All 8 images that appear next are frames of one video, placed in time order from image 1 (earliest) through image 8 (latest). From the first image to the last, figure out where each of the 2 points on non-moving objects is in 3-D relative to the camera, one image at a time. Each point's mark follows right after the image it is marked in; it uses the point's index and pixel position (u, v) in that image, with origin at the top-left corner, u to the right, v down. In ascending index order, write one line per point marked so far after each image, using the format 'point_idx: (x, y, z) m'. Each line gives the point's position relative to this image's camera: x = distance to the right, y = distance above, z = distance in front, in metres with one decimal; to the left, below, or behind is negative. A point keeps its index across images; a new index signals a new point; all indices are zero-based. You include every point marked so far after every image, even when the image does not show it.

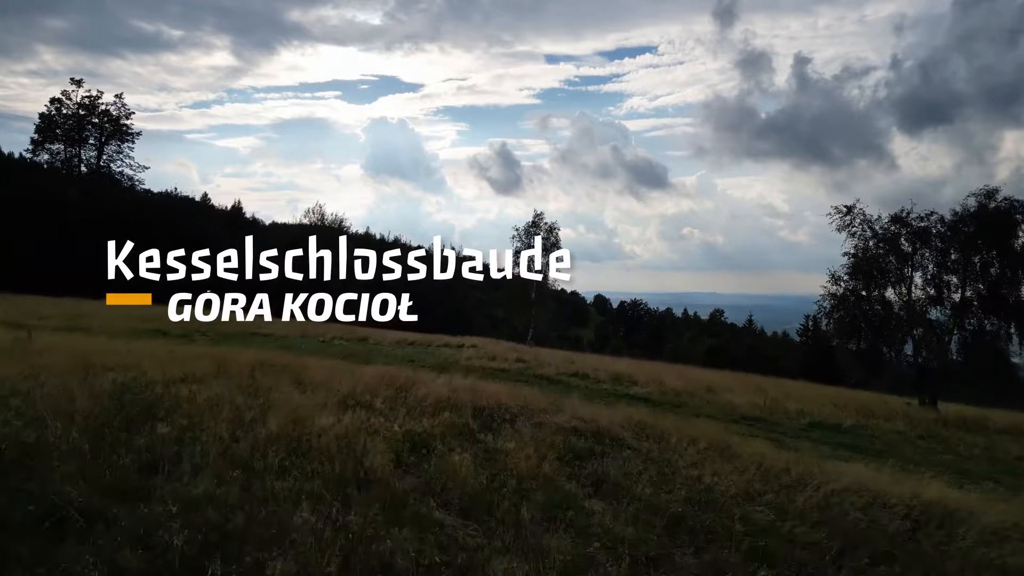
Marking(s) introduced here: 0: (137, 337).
0: (-8.7, -1.2, +15.2) m
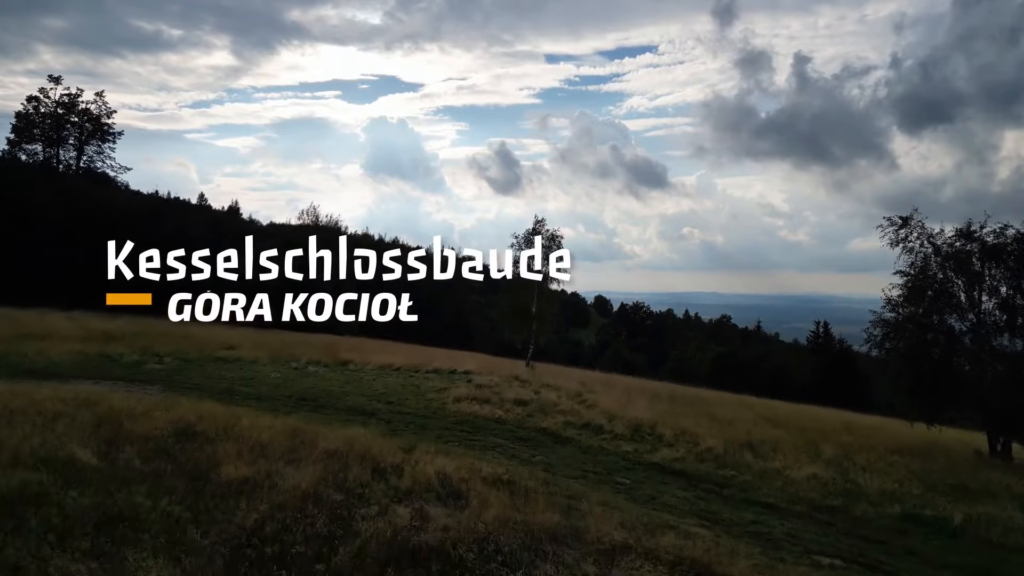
0: (-8.7, -1.6, +13.2) m
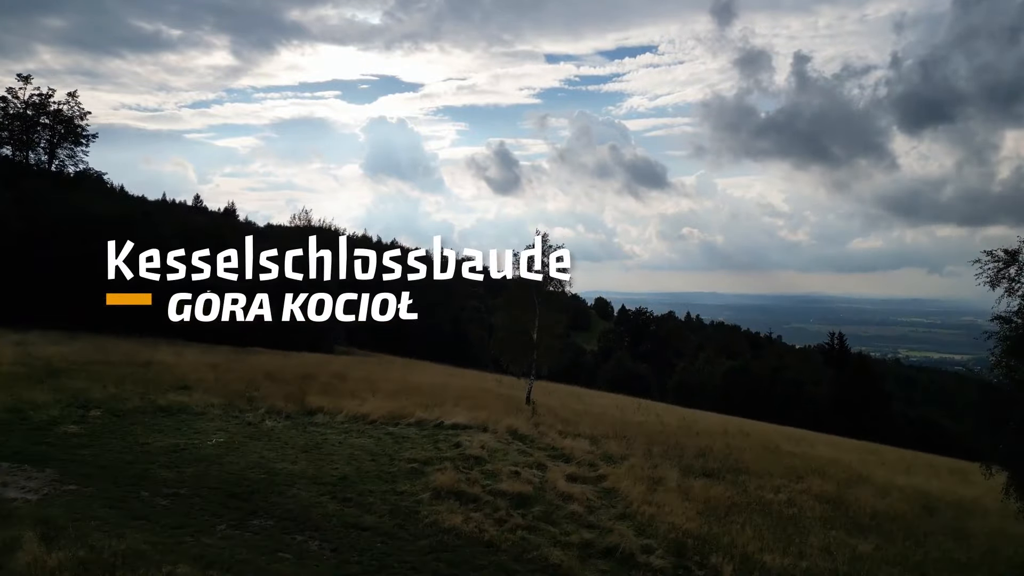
0: (-8.8, -2.4, +10.5) m
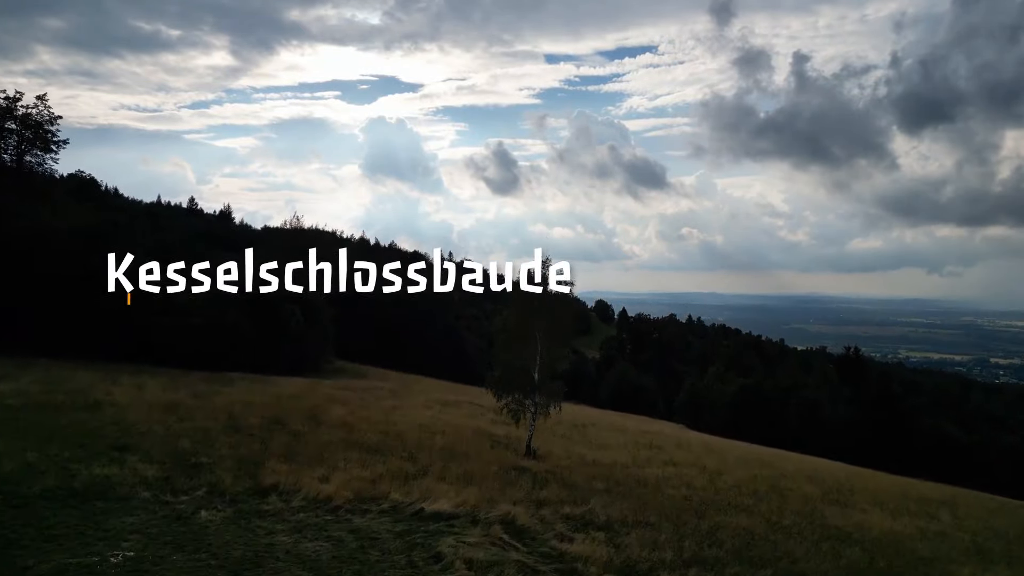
0: (-8.8, -3.3, +7.9) m
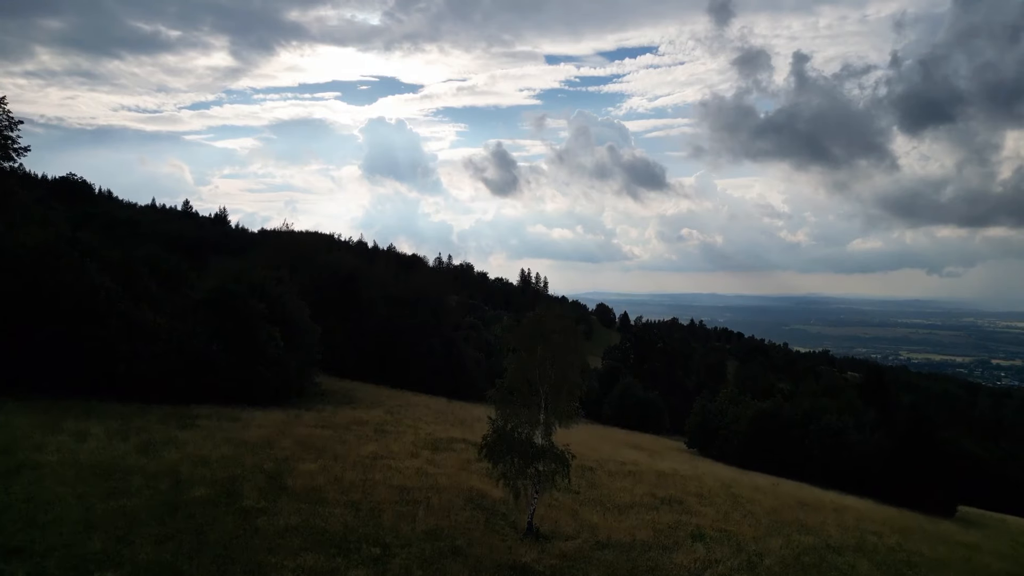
0: (-8.9, -4.4, +4.8) m
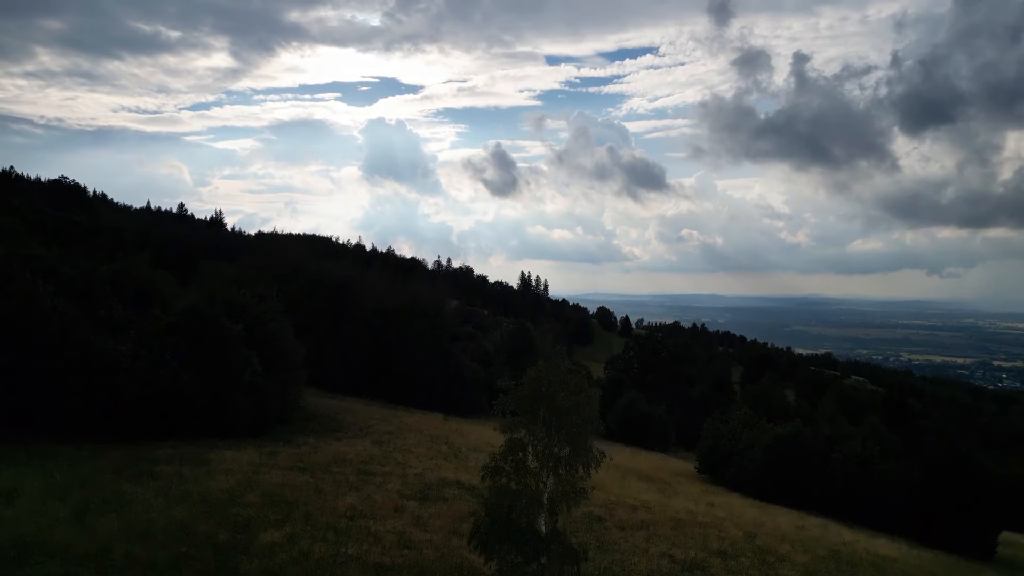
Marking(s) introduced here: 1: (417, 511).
0: (-8.9, -5.3, +2.1) m
1: (-2.9, -6.8, +20.0) m
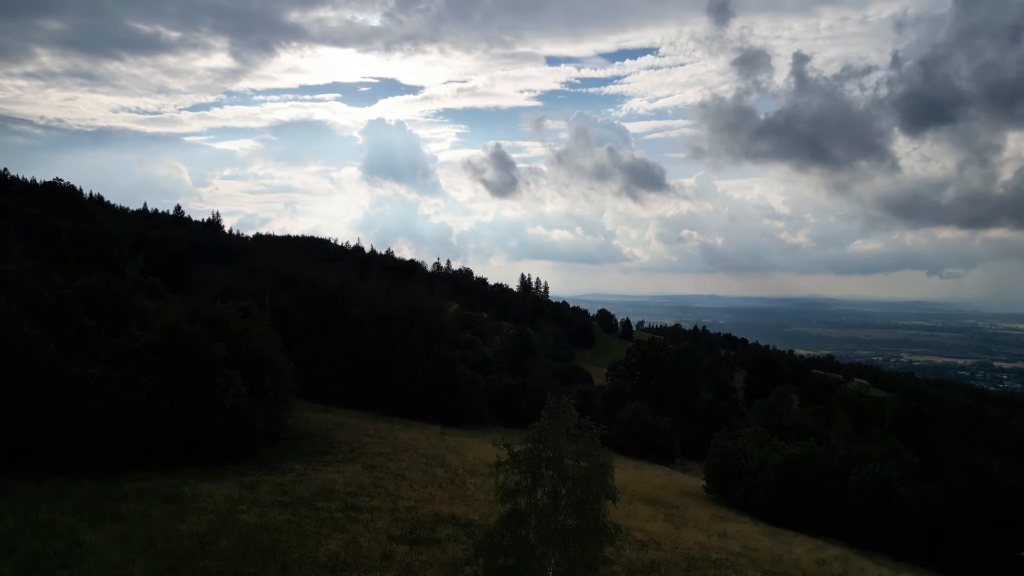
0: (-8.9, -6.0, +0.2) m
1: (-2.9, -7.5, +18.2) m
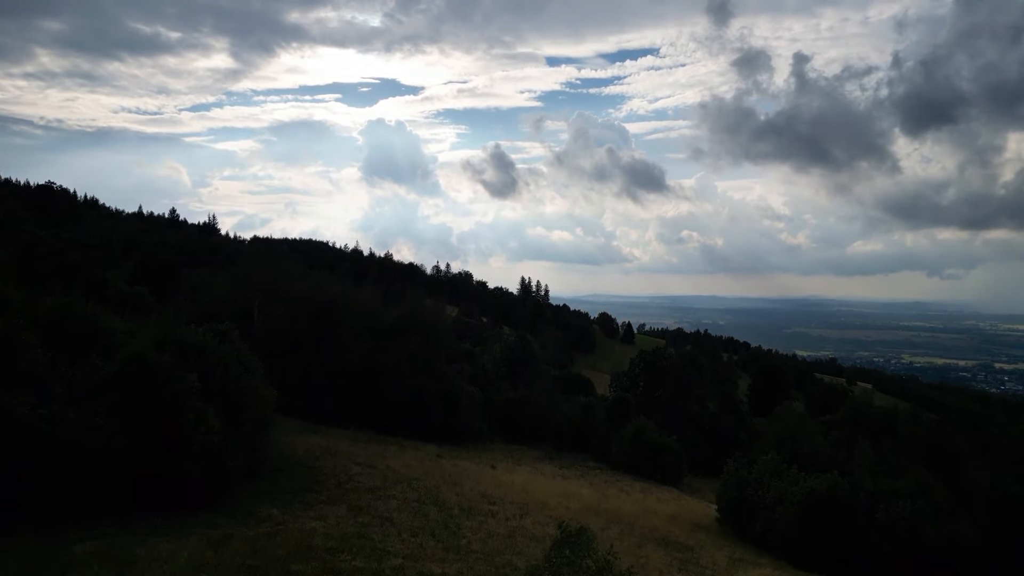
0: (-8.9, -7.0, -2.4) m
1: (-2.9, -8.5, +15.6) m
